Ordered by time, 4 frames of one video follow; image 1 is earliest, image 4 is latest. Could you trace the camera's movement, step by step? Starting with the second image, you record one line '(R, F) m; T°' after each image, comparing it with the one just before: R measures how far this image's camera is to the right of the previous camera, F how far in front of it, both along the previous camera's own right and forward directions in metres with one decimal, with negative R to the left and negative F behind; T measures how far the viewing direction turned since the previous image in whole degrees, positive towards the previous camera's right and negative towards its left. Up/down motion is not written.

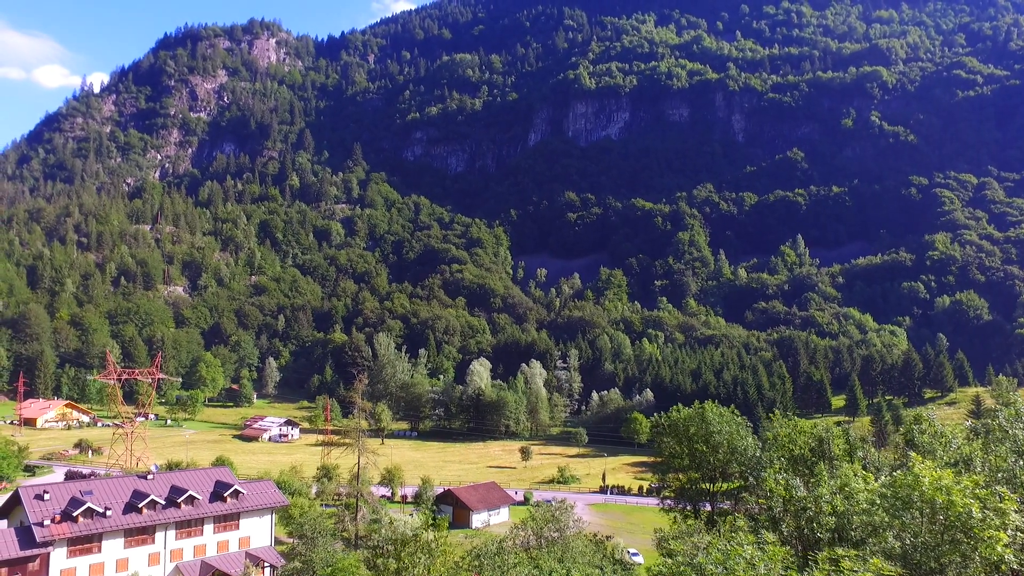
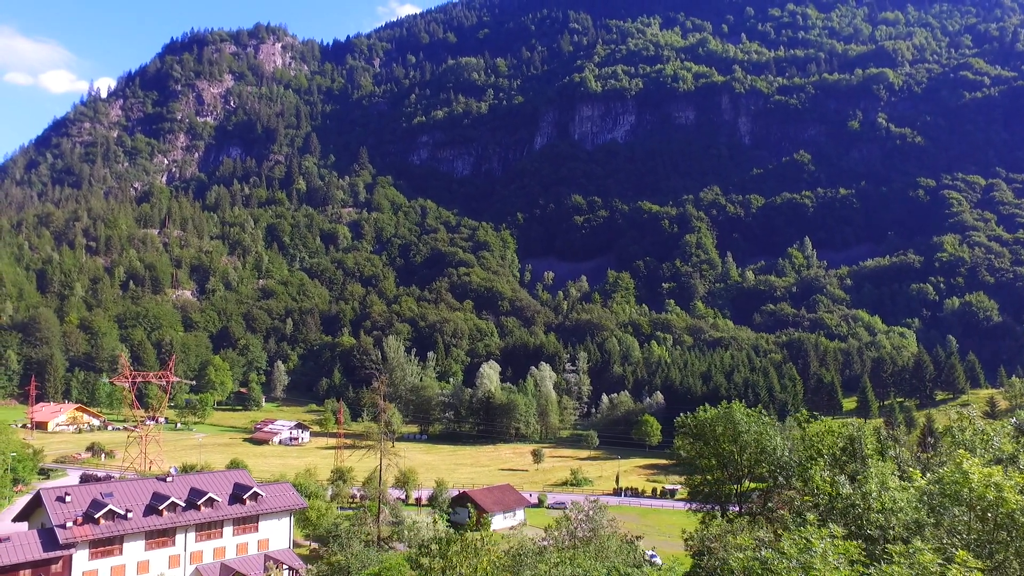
(-0.8, +0.1) m; 0°
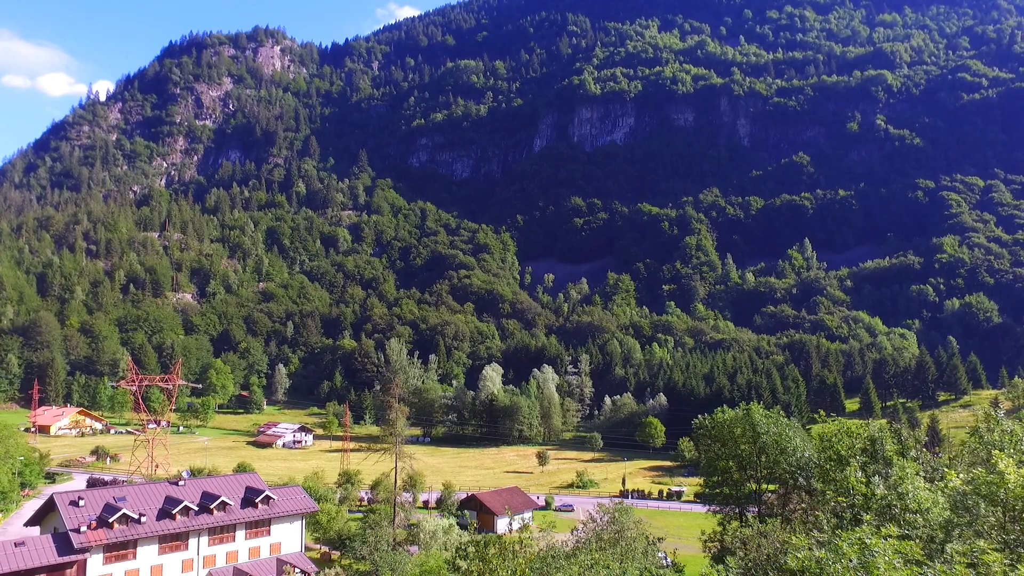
(-0.7, 0.0) m; 0°
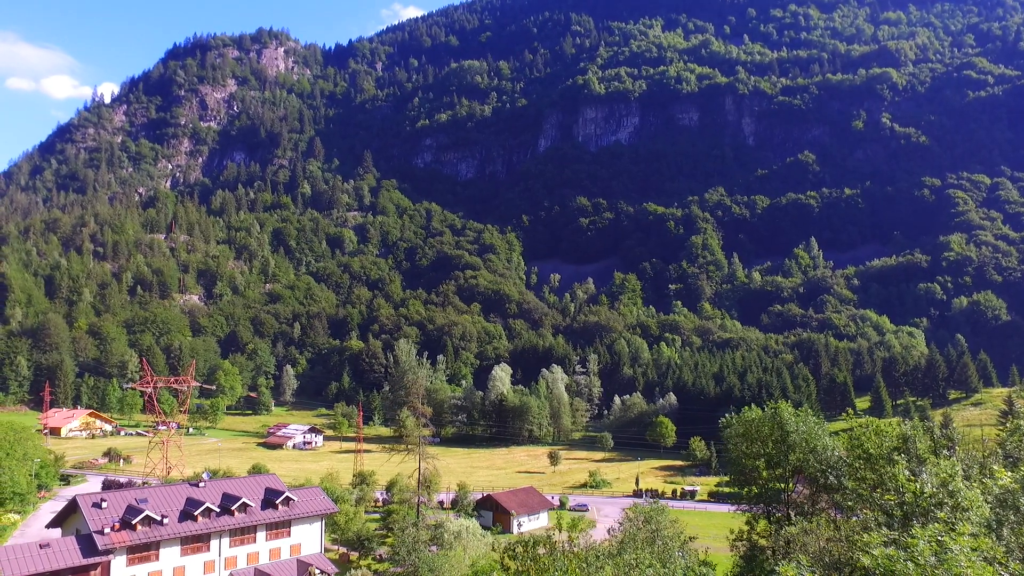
(-0.9, +0.1) m; 0°
